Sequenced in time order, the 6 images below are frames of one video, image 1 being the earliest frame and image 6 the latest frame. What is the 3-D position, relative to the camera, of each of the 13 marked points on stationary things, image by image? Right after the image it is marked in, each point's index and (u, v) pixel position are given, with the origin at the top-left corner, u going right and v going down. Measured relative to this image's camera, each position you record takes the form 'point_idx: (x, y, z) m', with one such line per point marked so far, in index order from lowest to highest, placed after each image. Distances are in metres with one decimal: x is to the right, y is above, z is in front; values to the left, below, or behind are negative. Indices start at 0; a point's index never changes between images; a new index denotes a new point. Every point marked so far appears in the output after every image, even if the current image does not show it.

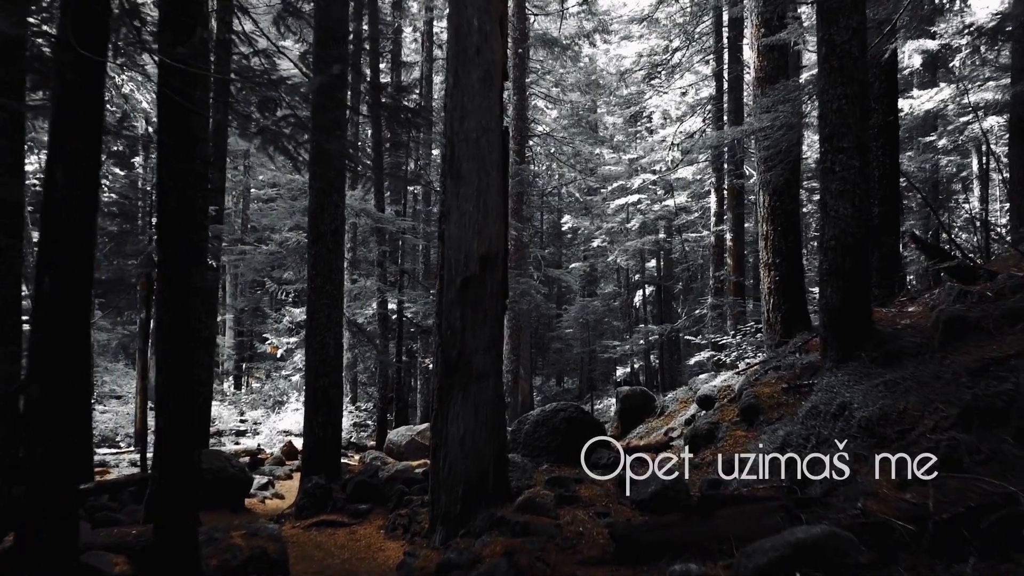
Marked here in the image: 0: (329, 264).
0: (-2.8, +0.4, +8.6) m
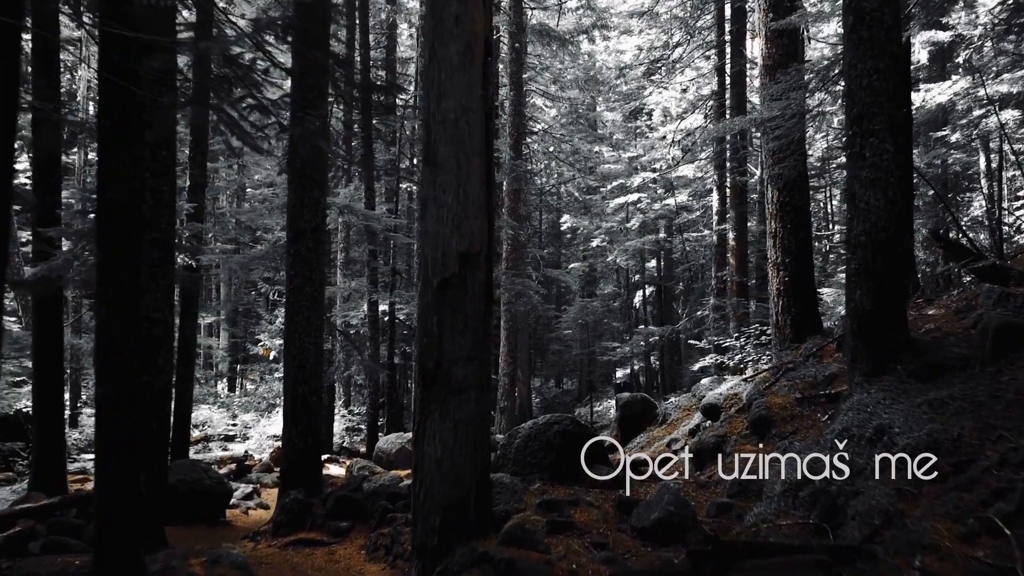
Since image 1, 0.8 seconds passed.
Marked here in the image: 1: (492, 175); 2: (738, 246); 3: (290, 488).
0: (-2.9, +0.4, +8.1) m
1: (-0.1, +0.8, +4.1) m
2: (+6.6, +1.2, +16.6) m
3: (-3.1, -2.8, +7.9) m
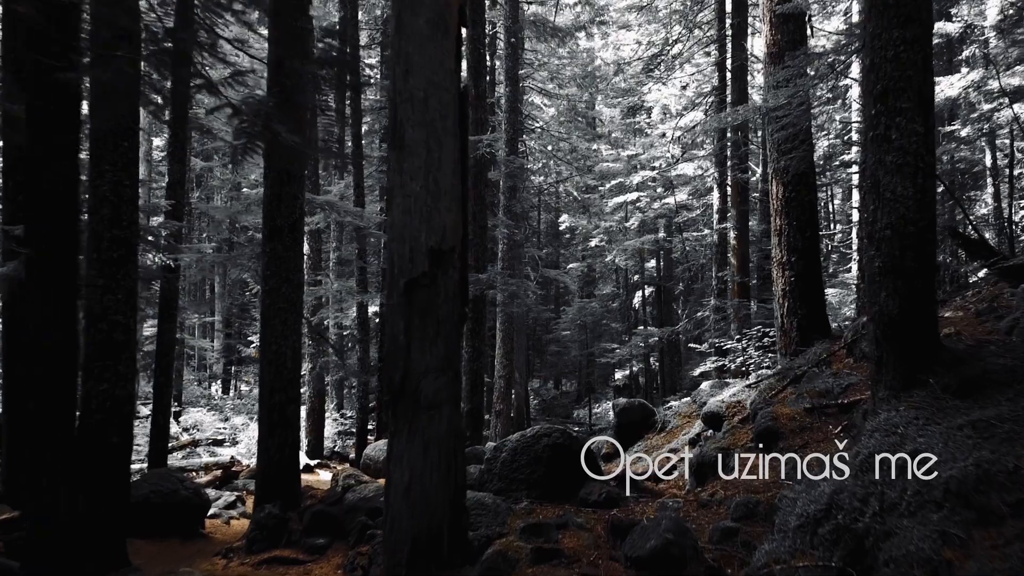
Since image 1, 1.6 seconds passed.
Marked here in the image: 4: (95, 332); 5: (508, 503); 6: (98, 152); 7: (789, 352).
0: (-3.0, +0.3, +7.6) m
1: (-0.3, +0.8, +3.6) m
2: (+6.4, +1.2, +16.1) m
3: (-3.2, -2.8, +7.4) m
4: (-4.4, -0.5, +6.1) m
5: (0.0, -1.9, +4.9) m
6: (-4.4, +1.5, +6.1) m
7: (+3.8, -0.9, +7.8) m
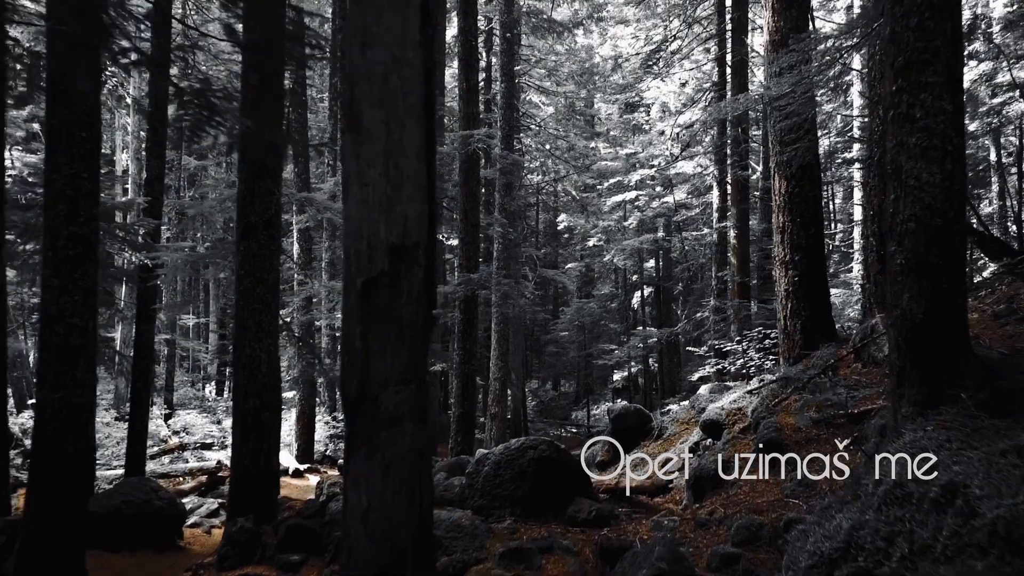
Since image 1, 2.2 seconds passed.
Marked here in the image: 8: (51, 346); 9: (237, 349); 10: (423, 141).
0: (-3.2, +0.3, +7.2) m
1: (-0.4, +0.8, +3.2) m
2: (+6.3, +1.2, +15.7) m
3: (-3.4, -2.8, +7.0) m
4: (-4.6, -0.5, +5.7) m
5: (-0.2, -1.9, +4.5) m
6: (-4.6, +1.4, +5.7) m
7: (+3.6, -0.9, +7.4) m
8: (-4.6, -0.6, +5.7) m
9: (-3.4, -0.8, +7.1) m
10: (-0.5, +0.8, +3.1) m
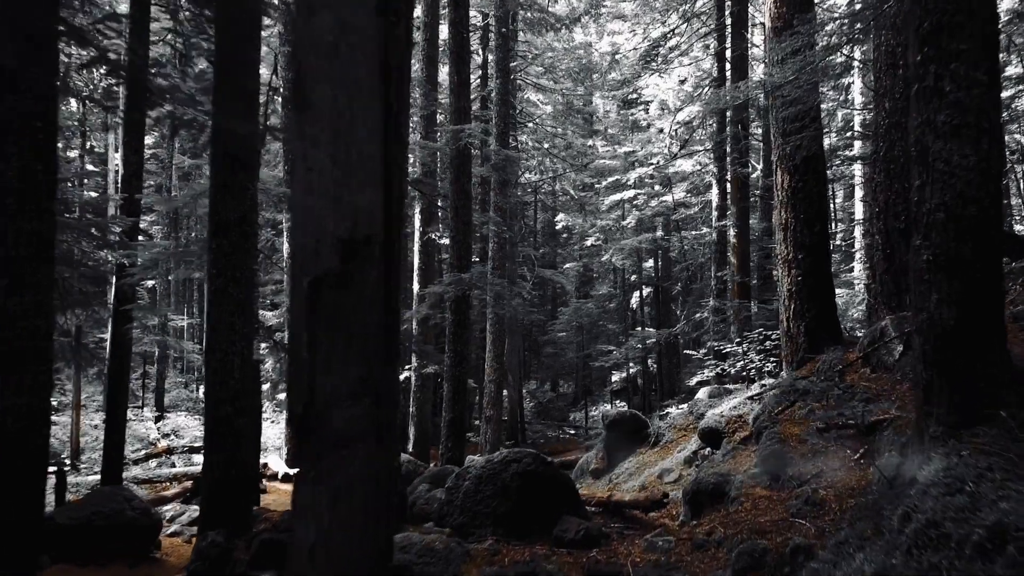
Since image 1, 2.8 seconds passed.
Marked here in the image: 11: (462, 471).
0: (-3.3, +0.3, +6.9) m
1: (-0.6, +0.8, +2.8) m
2: (+6.1, +1.2, +15.3) m
3: (-3.5, -2.8, +6.6) m
4: (-4.7, -0.5, +5.3) m
5: (-0.3, -1.9, +4.1) m
6: (-4.7, +1.4, +5.3) m
7: (+3.5, -0.9, +7.0) m
8: (-4.7, -0.6, +5.3) m
9: (-3.6, -0.8, +6.8) m
10: (-0.6, +0.8, +2.7) m
11: (-0.4, -1.6, +4.9) m
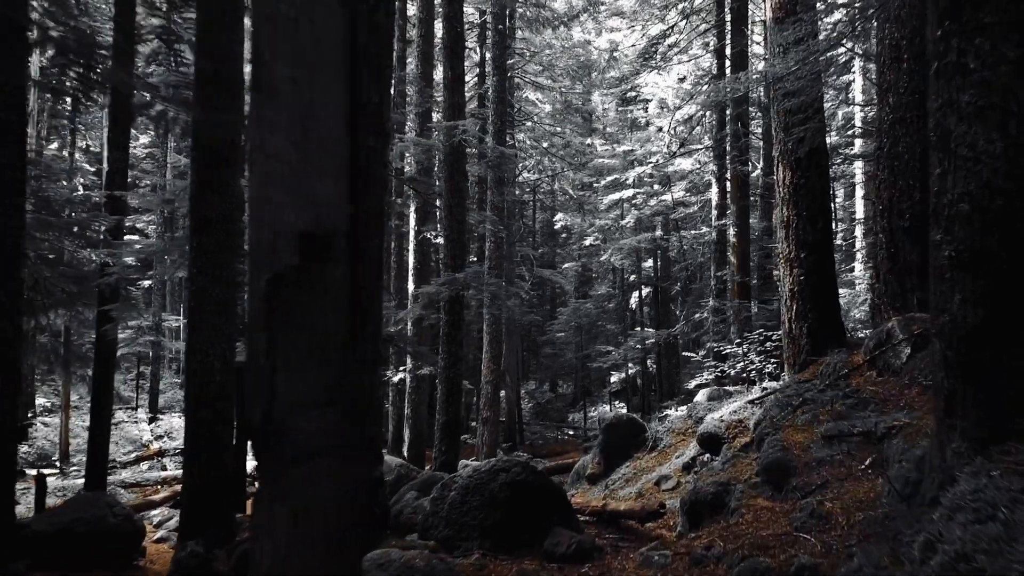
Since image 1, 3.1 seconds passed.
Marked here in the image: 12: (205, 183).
0: (-3.4, +0.3, +6.6) m
1: (-0.7, +0.8, +2.6) m
2: (+6.0, +1.2, +15.1) m
3: (-3.6, -2.8, +6.4) m
4: (-4.8, -0.5, +5.1) m
5: (-0.4, -1.9, +3.9) m
6: (-4.8, +1.4, +5.1) m
7: (+3.4, -0.9, +6.8) m
8: (-4.8, -0.6, +5.1) m
9: (-3.7, -0.8, +6.5) m
10: (-0.7, +0.8, +2.5) m
11: (-0.5, -1.6, +4.7) m
12: (-3.5, +1.2, +6.5) m
